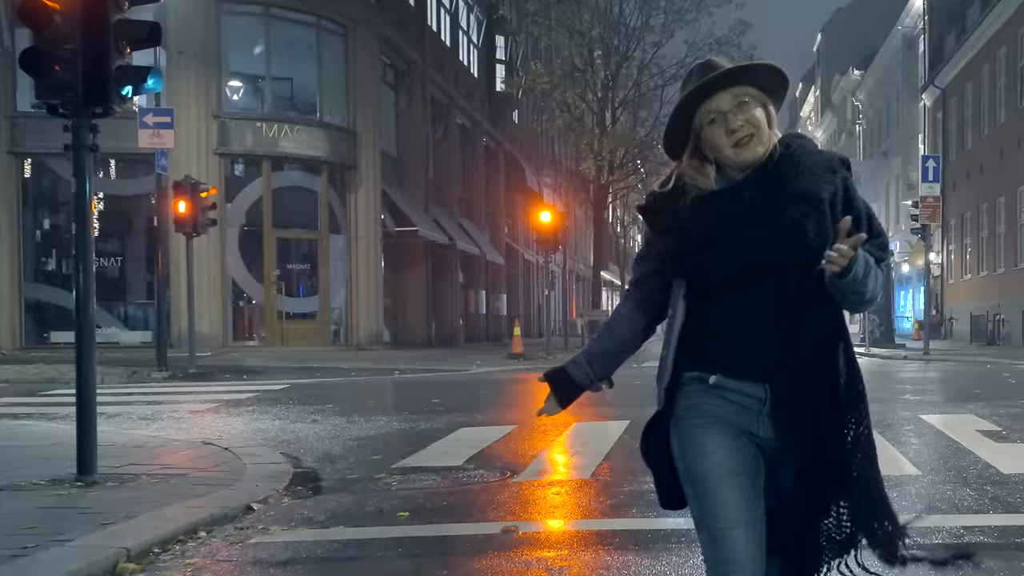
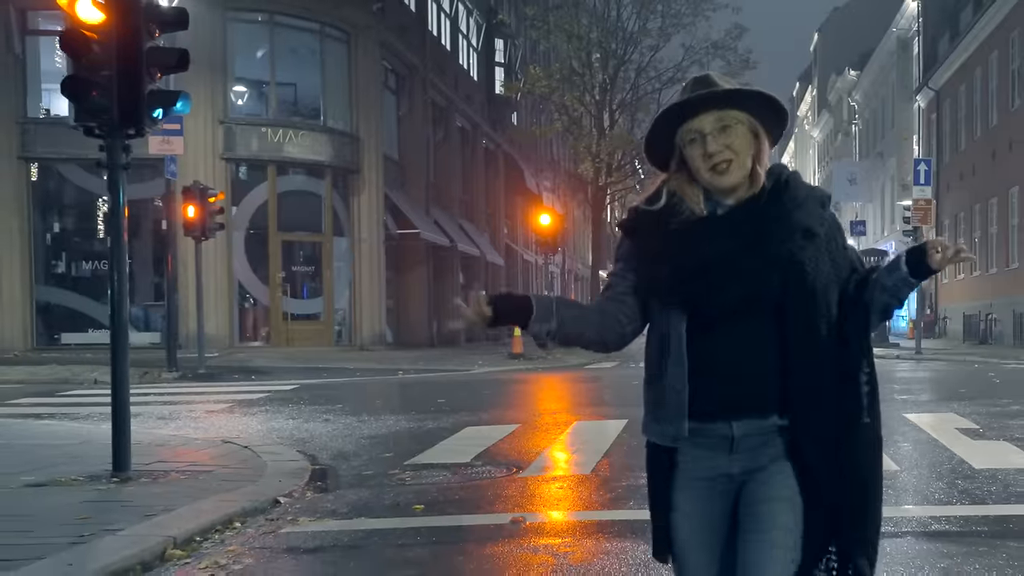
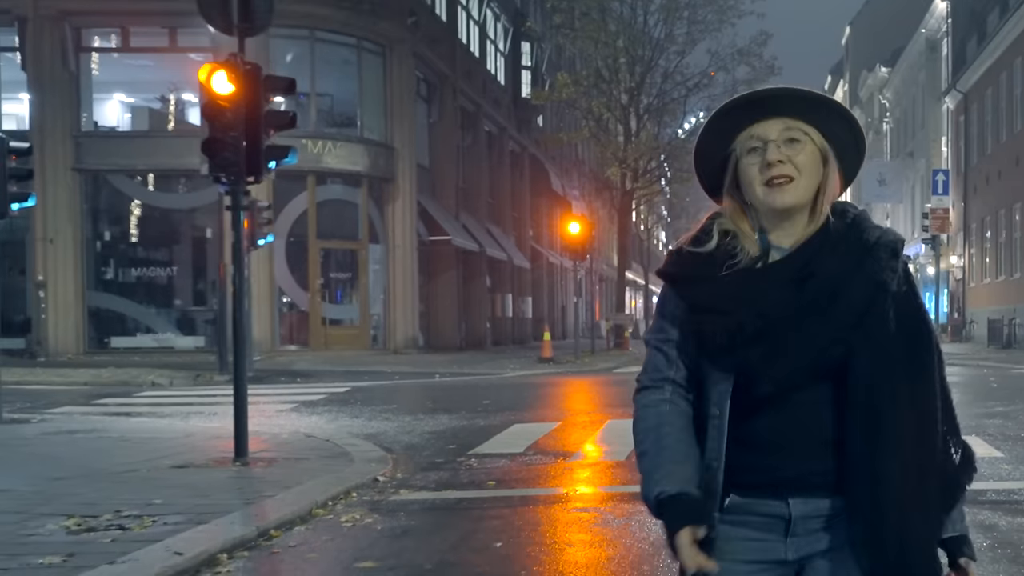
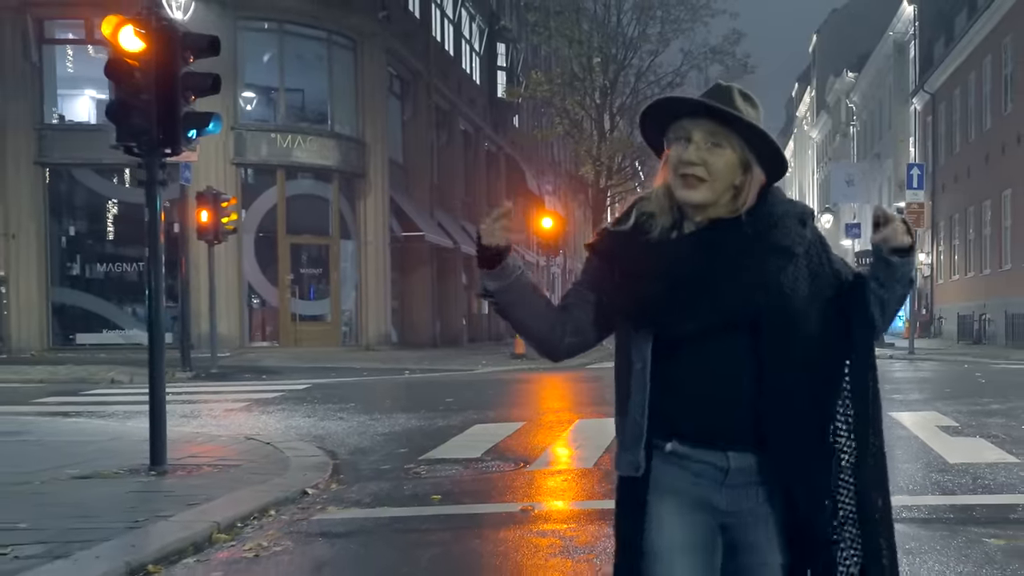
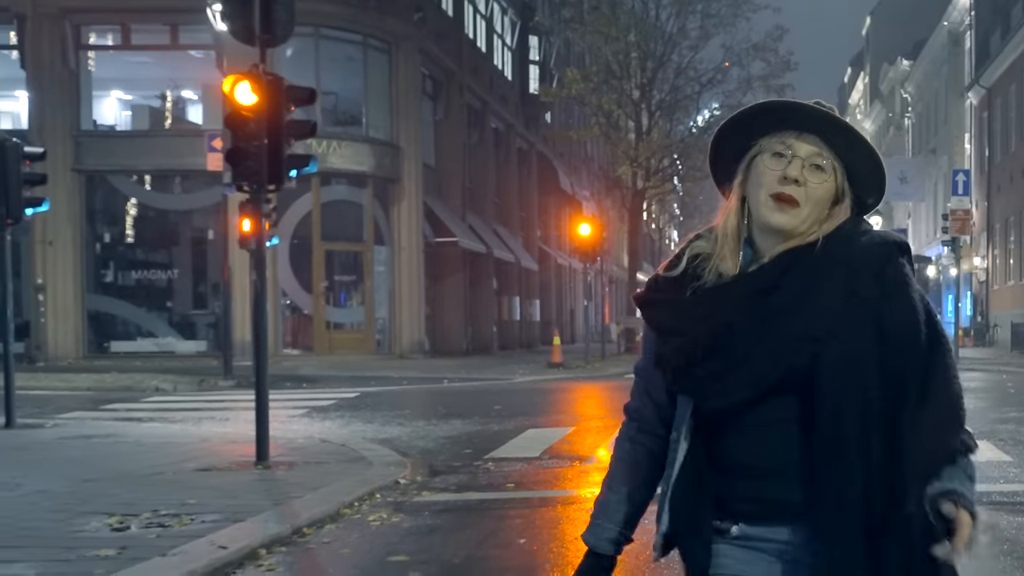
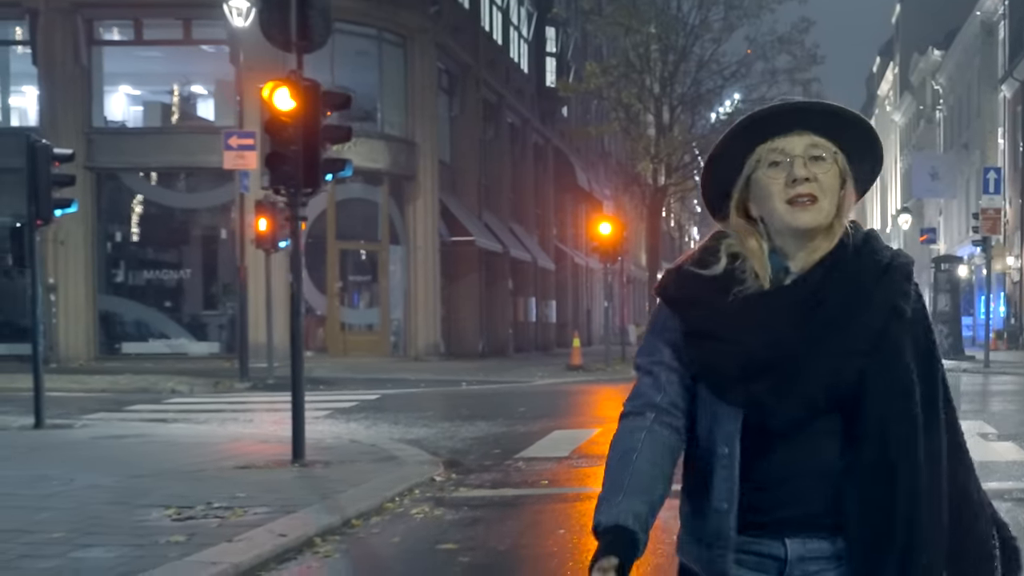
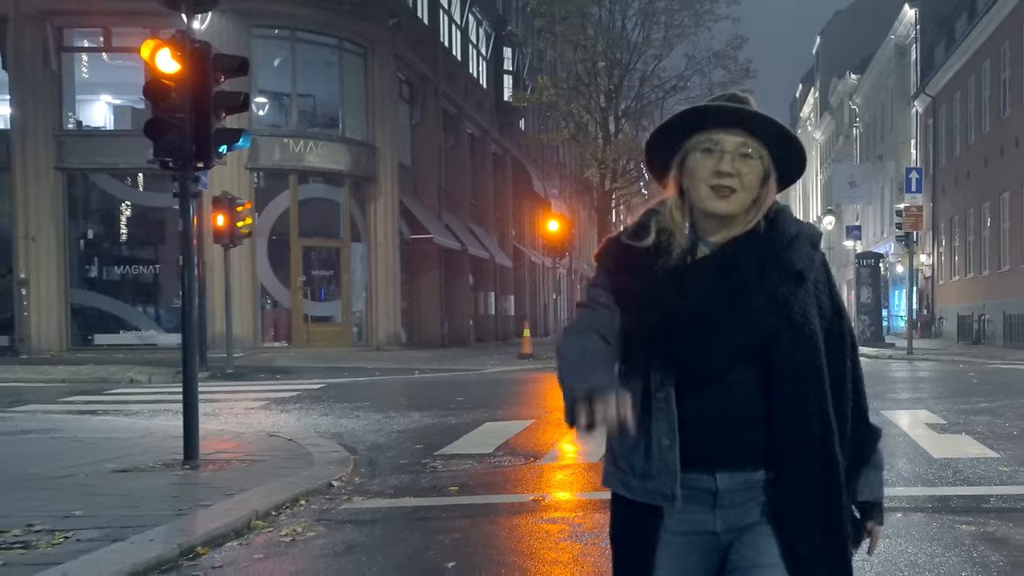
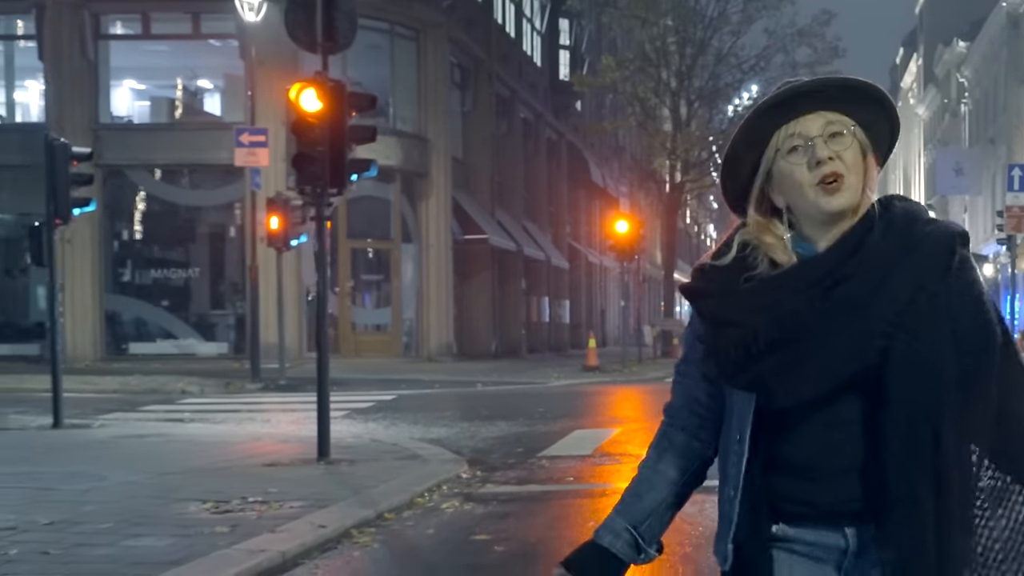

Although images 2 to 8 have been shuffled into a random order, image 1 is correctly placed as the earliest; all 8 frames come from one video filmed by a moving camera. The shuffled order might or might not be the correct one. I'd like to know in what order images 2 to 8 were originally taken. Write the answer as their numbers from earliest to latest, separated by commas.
2, 4, 7, 3, 5, 6, 8
